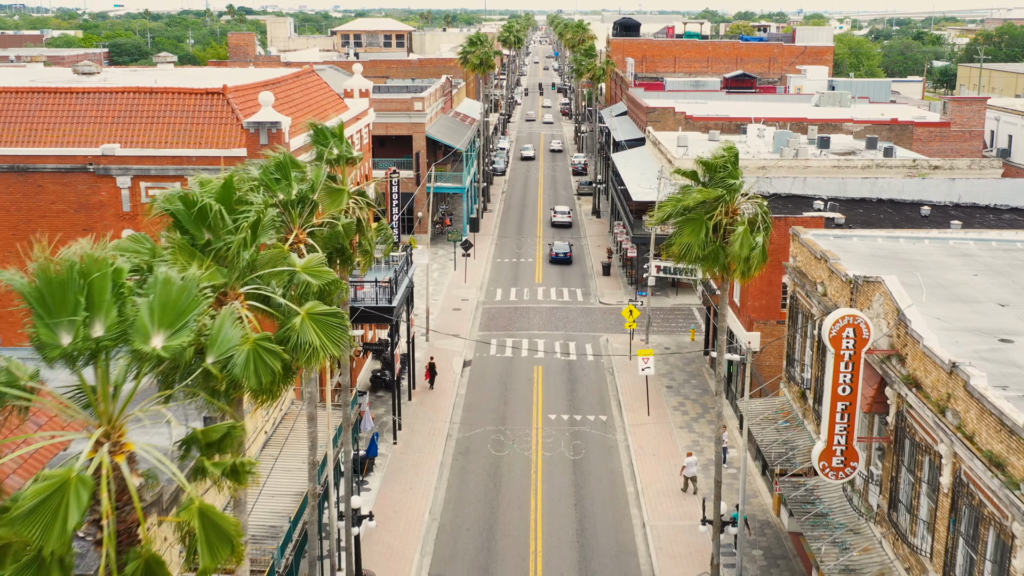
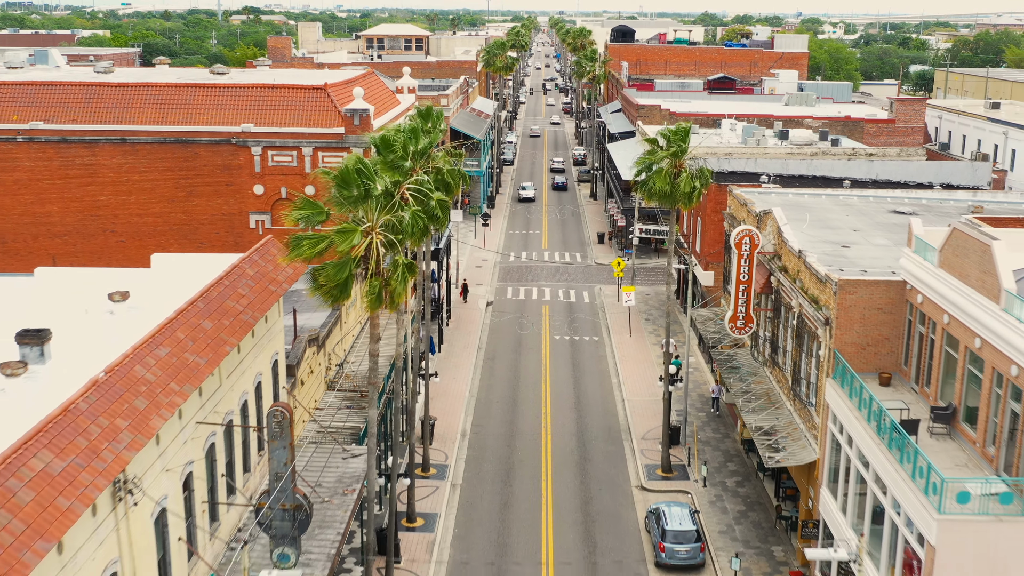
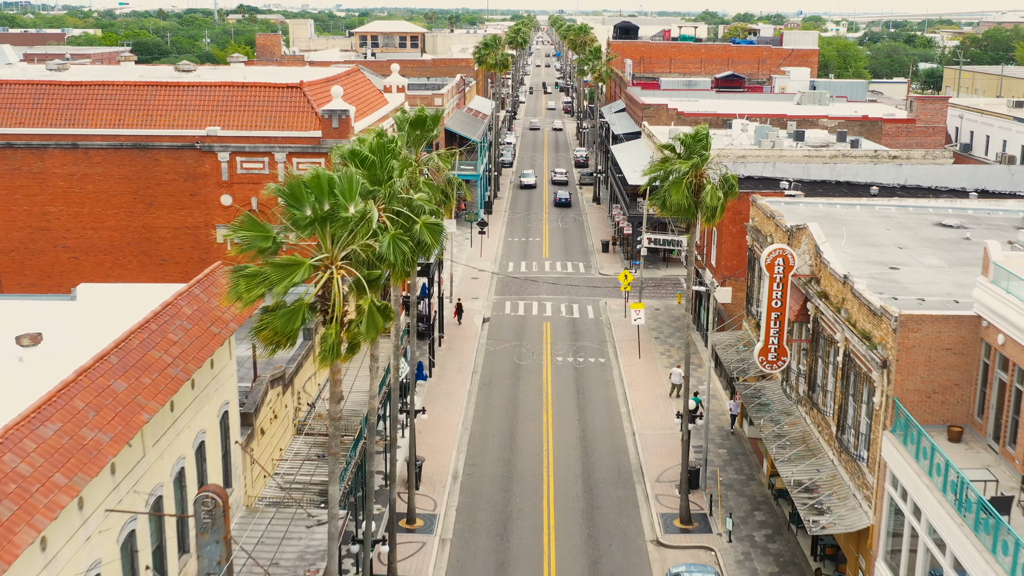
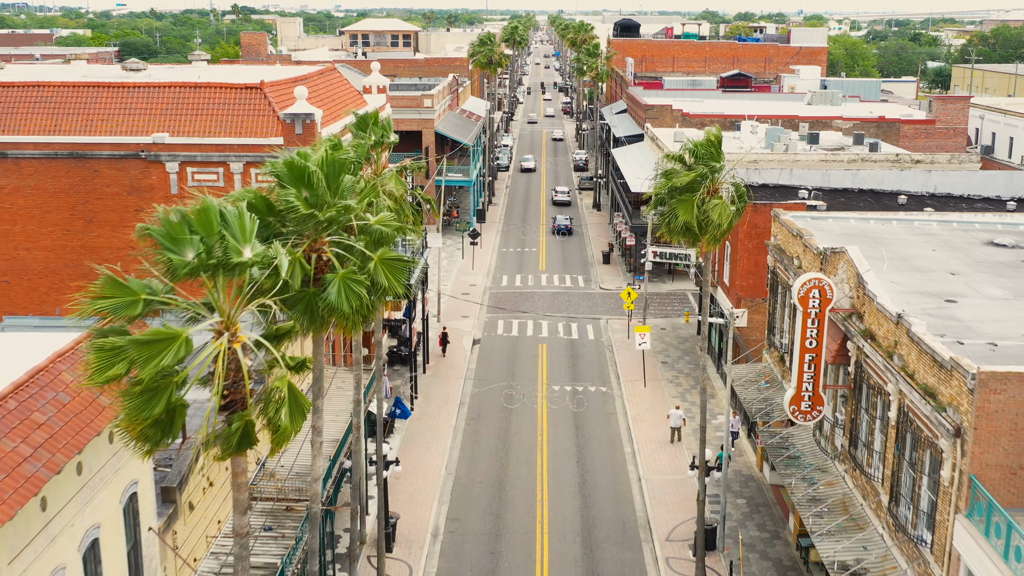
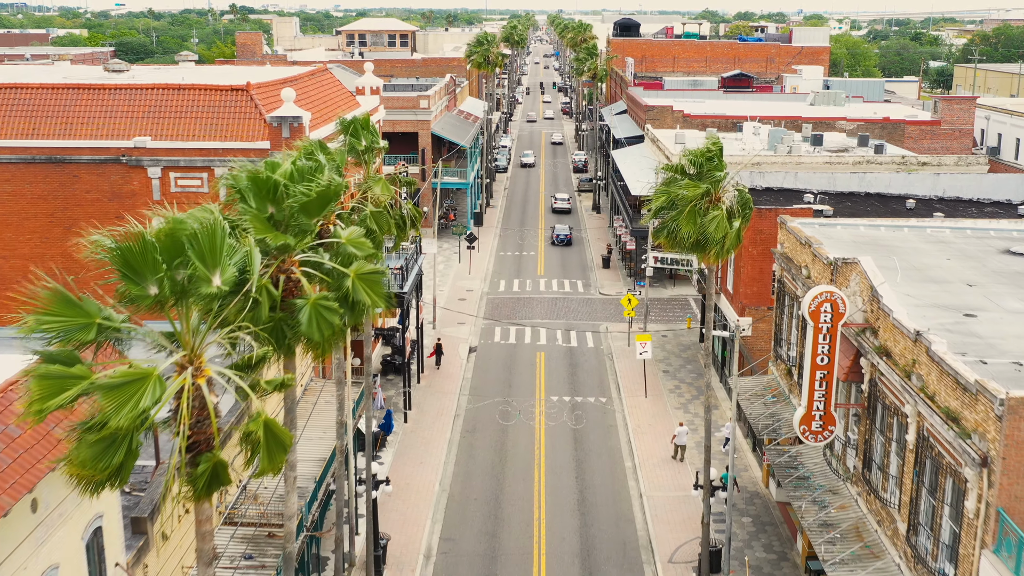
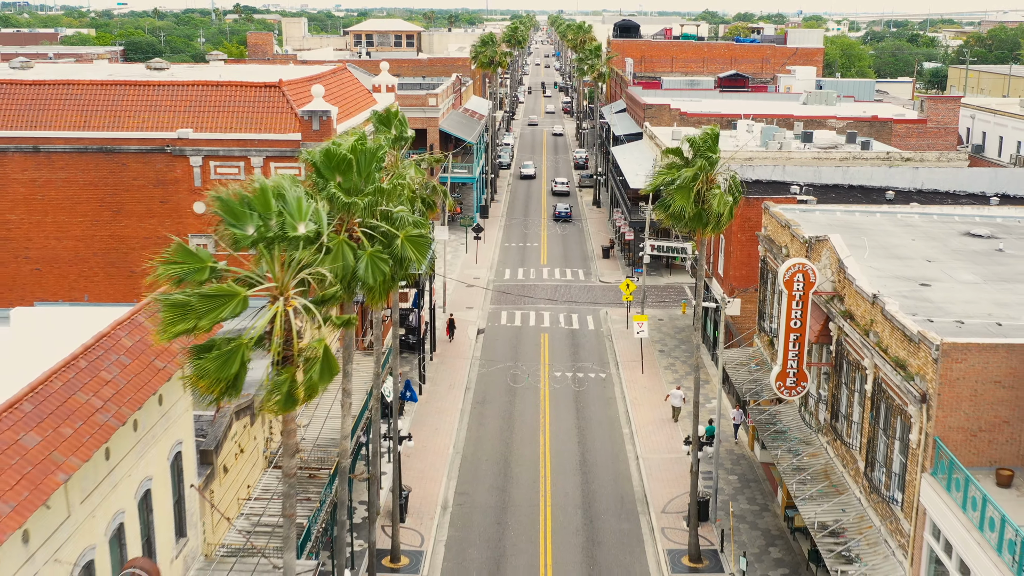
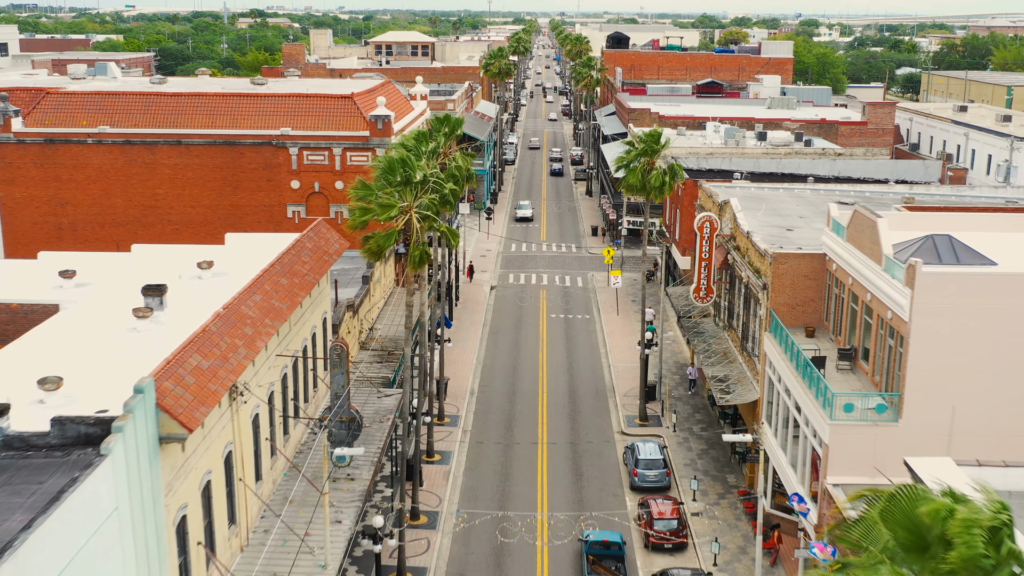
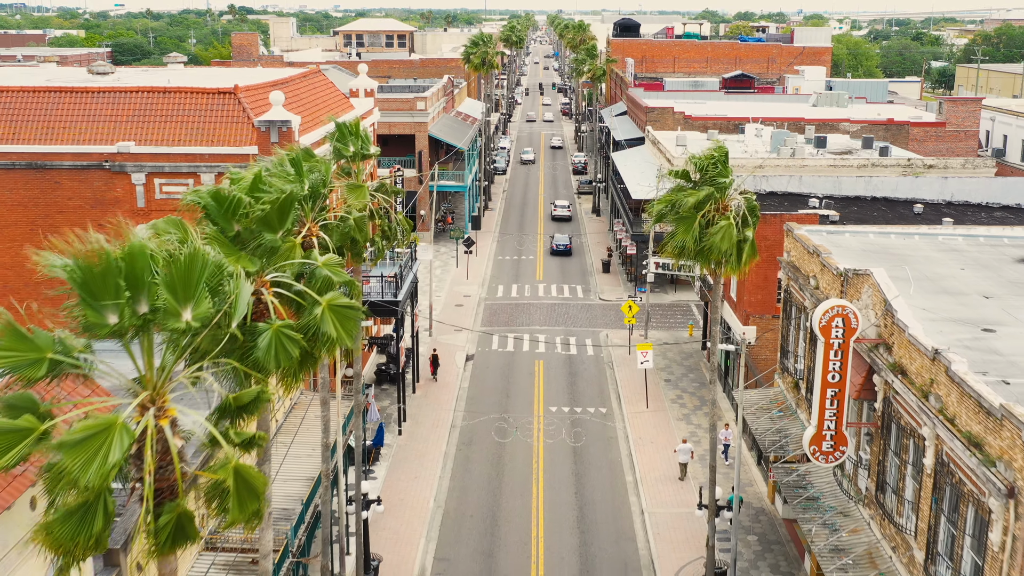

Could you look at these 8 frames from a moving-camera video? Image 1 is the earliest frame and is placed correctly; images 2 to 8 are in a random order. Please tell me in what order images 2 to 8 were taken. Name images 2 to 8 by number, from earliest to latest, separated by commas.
8, 5, 4, 6, 3, 2, 7
